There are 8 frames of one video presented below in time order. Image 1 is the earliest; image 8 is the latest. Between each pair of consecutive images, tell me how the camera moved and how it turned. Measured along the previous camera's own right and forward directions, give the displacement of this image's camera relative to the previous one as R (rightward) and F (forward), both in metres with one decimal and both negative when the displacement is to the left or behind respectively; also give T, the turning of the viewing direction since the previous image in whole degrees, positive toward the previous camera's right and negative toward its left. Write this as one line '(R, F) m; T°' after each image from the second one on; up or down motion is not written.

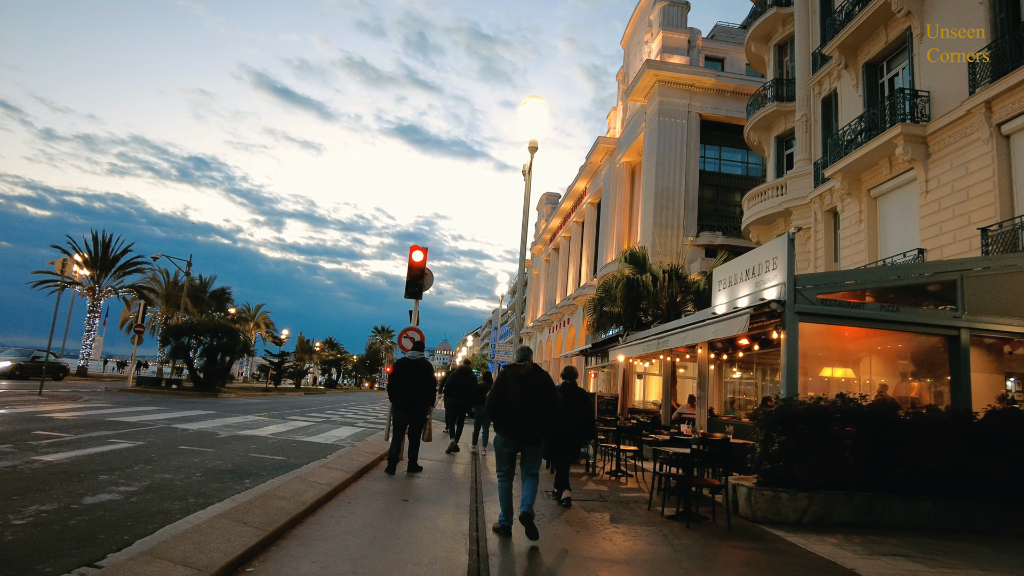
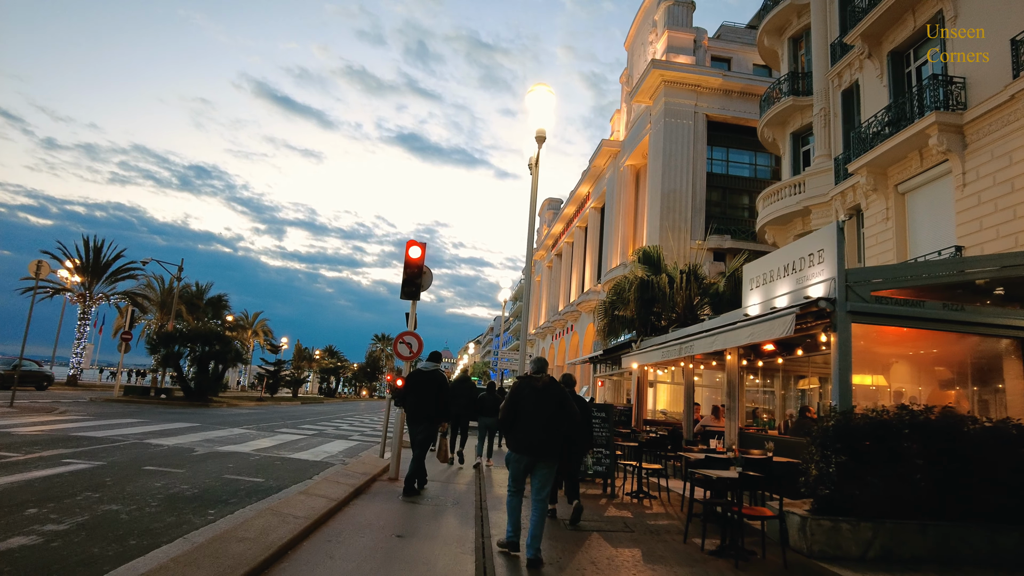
(-0.1, +1.1) m; 0°
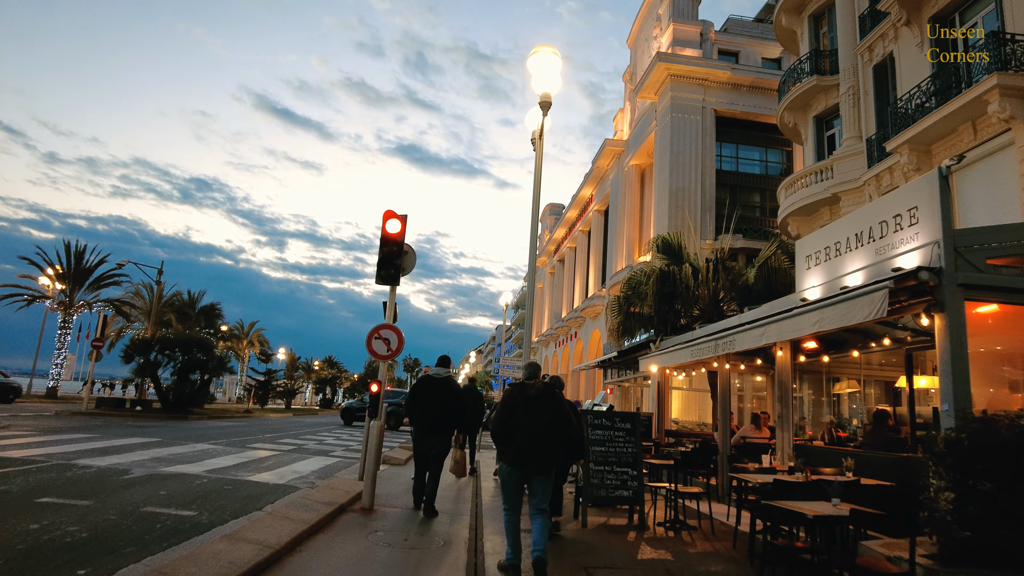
(0.0, +1.9) m; 0°
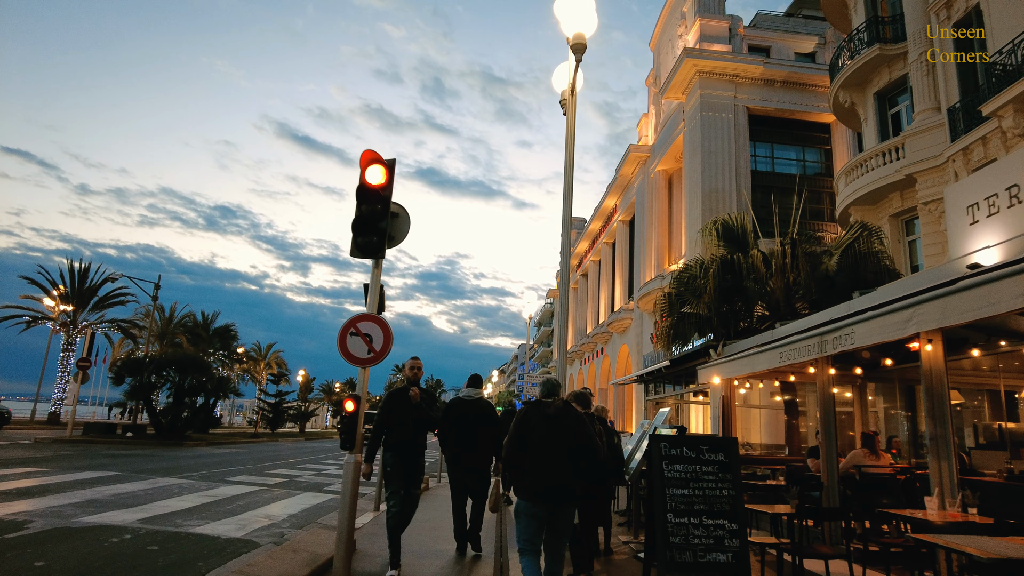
(-0.1, +2.4) m; -2°
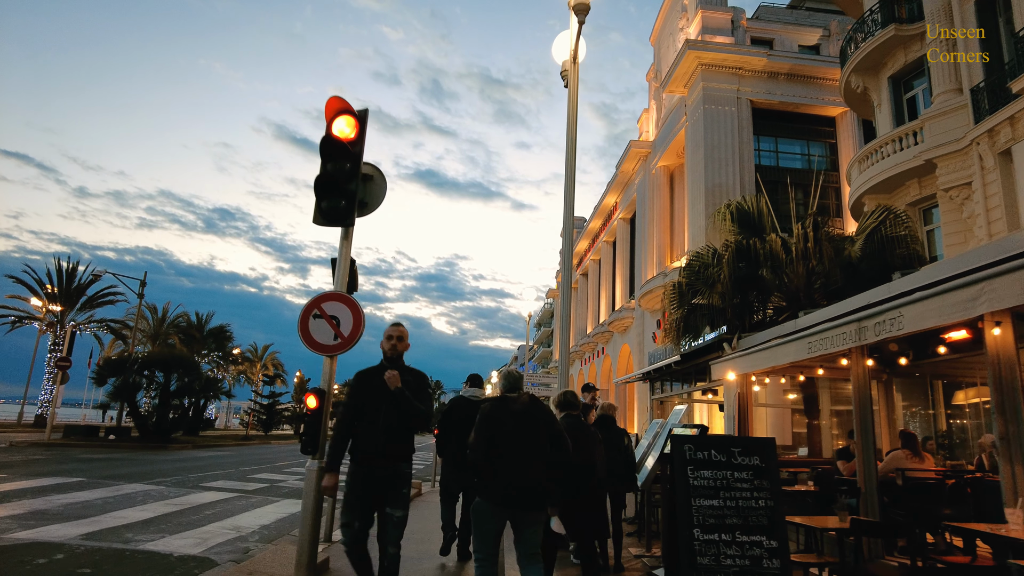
(0.0, +0.9) m; 0°
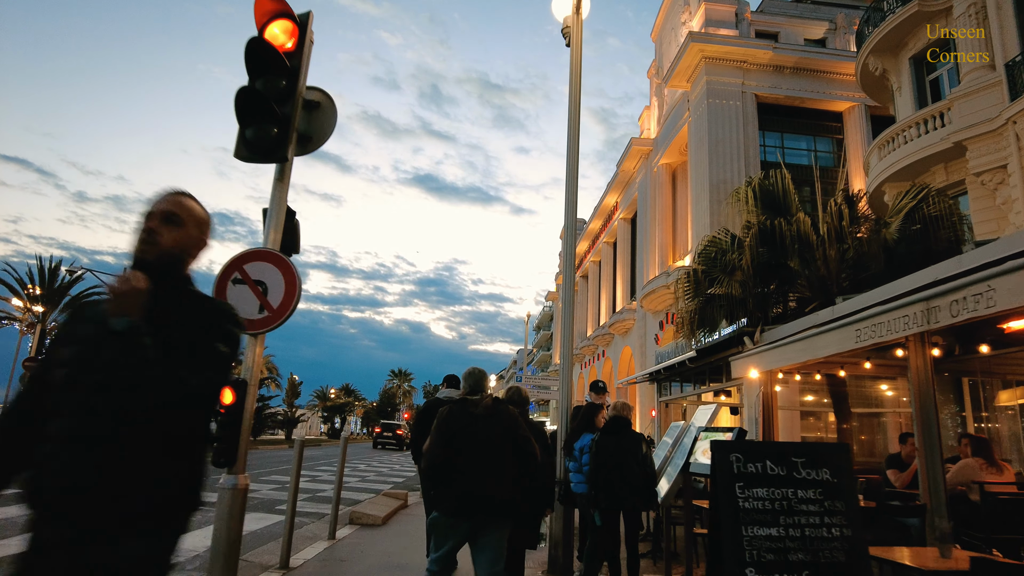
(+0.1, +1.2) m; 0°
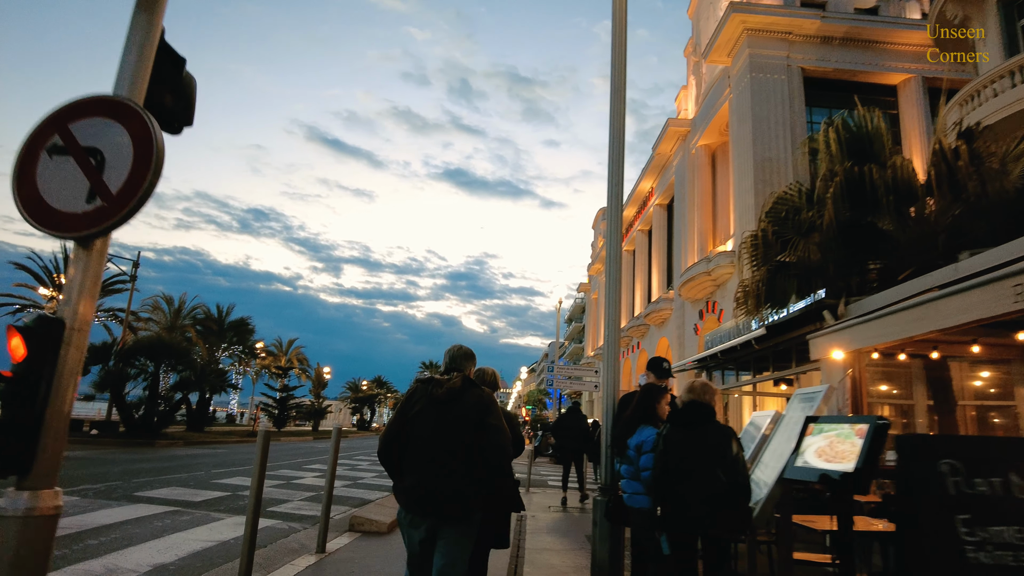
(0.0, +1.5) m; -3°
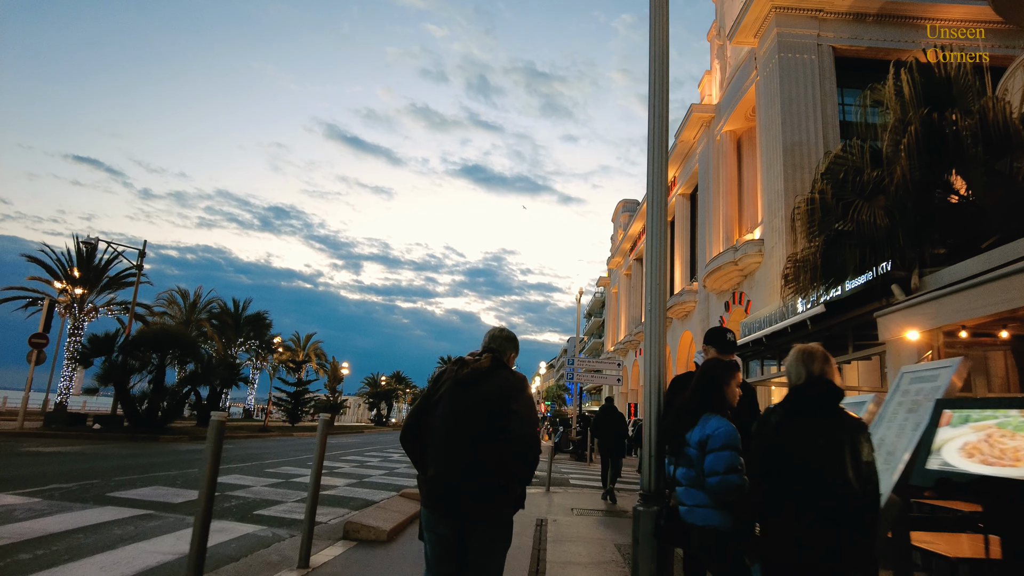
(0.0, +1.0) m; -2°
